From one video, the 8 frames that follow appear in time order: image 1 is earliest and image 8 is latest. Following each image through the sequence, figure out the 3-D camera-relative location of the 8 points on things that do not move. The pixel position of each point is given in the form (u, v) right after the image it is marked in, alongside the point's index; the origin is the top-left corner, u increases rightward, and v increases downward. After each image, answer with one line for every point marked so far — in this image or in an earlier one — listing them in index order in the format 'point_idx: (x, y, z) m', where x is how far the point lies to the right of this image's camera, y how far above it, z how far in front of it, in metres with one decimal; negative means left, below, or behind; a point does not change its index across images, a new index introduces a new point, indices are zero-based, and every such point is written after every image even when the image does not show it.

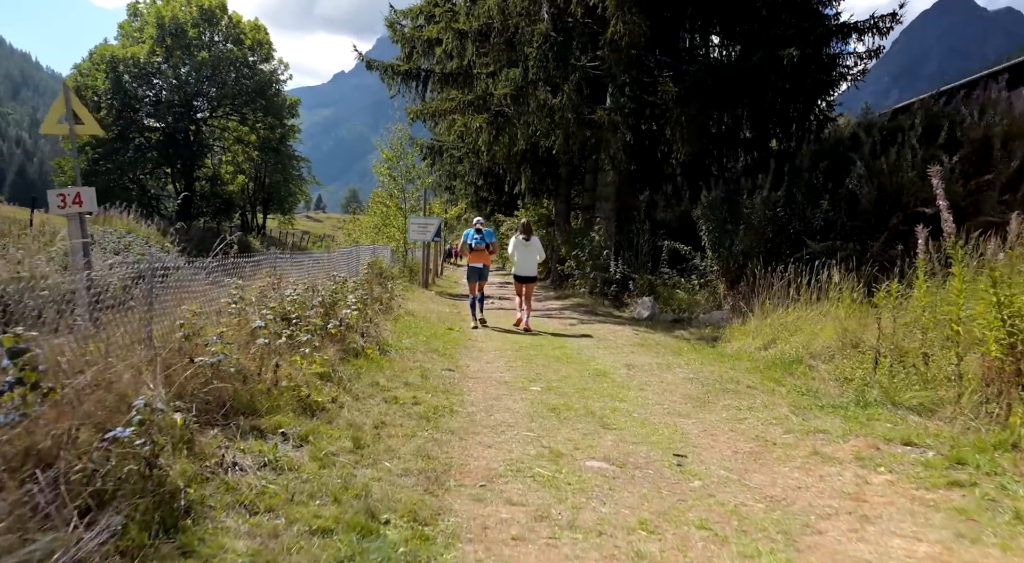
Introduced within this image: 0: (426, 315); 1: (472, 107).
0: (-1.3, -0.5, +13.1) m
1: (-0.8, +3.7, +18.3) m
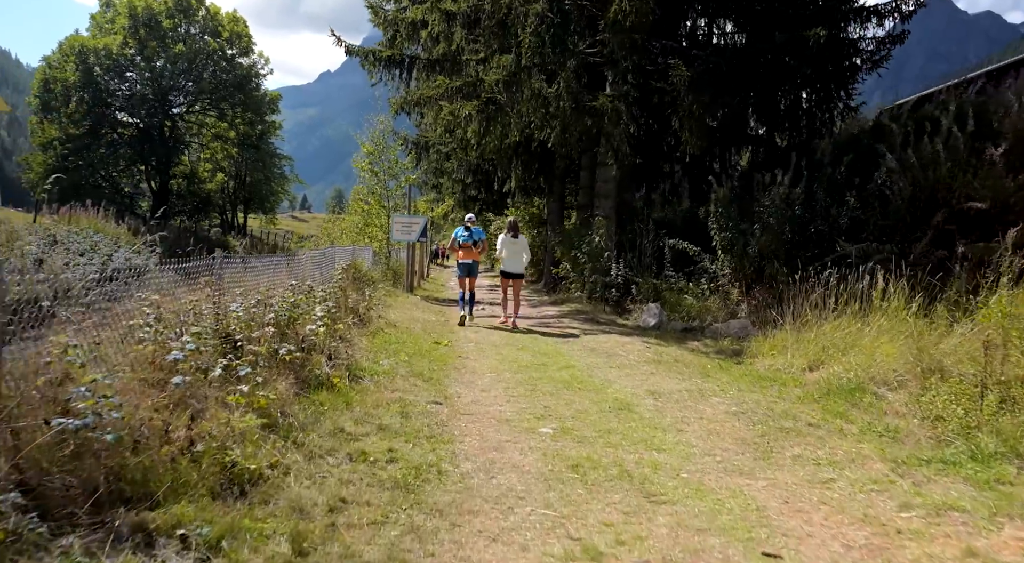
0: (-1.4, -0.6, +11.7) m
1: (-1.0, +3.6, +16.8) m
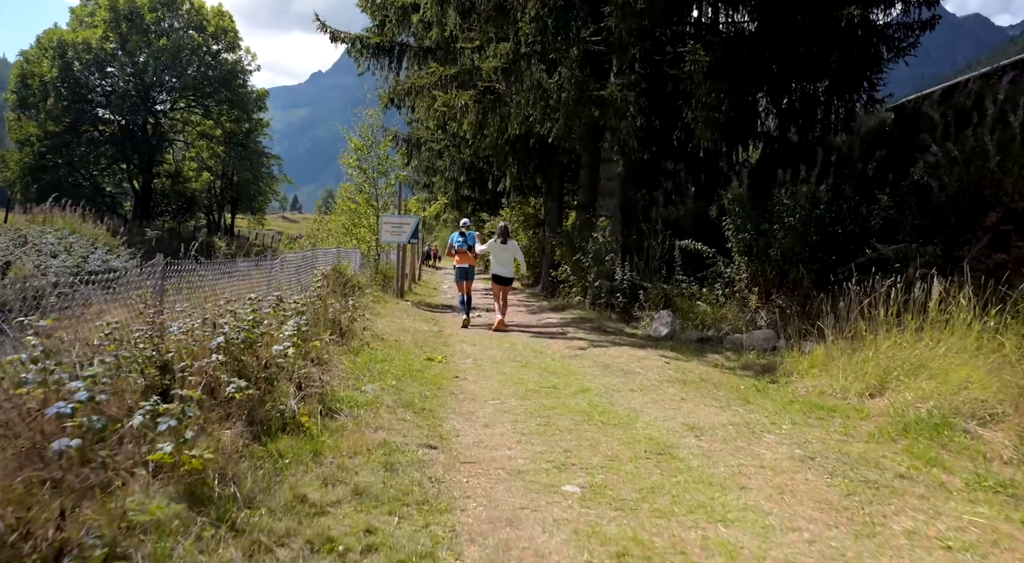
0: (-1.3, -0.7, +10.5) m
1: (-1.0, +3.5, +15.6) m
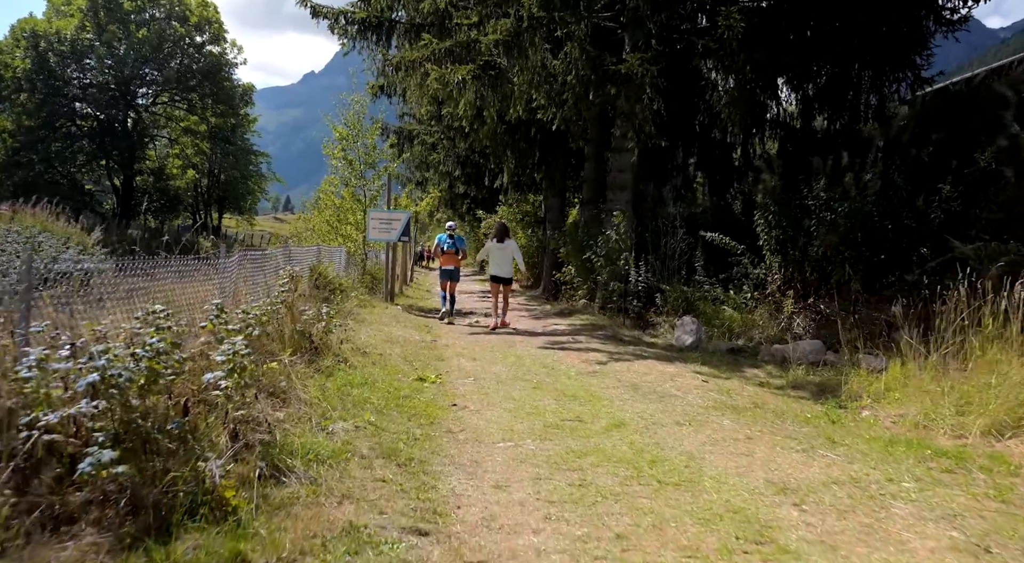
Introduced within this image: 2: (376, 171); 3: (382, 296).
0: (-1.3, -0.7, +8.9) m
1: (-1.0, +3.5, +14.1) m
2: (-2.6, +2.2, +17.2) m
3: (-2.5, -0.3, +16.7) m
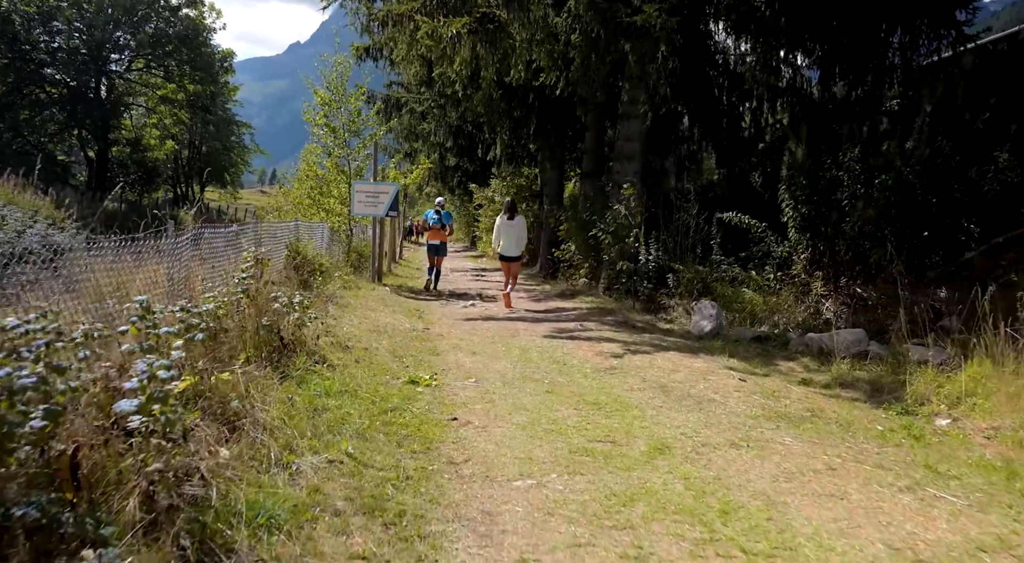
0: (-1.2, -0.5, +7.7) m
1: (-1.0, +3.8, +12.8) m
2: (-2.7, +2.6, +15.9) m
3: (-2.5, +0.1, +15.5) m
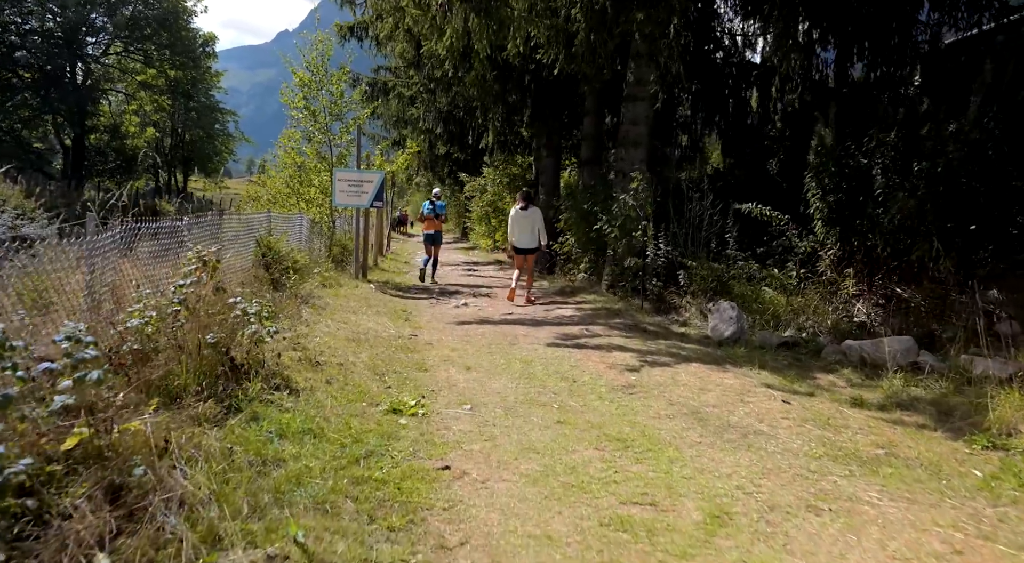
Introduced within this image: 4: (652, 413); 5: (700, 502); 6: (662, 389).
0: (-1.2, -0.5, +6.6) m
1: (-1.1, +3.8, +11.6) m
2: (-2.8, +2.6, +14.7) m
3: (-2.6, +0.2, +14.4) m
4: (+0.9, -0.8, +5.4) m
5: (+0.8, -0.9, +3.7) m
6: (+1.1, -0.8, +6.1) m
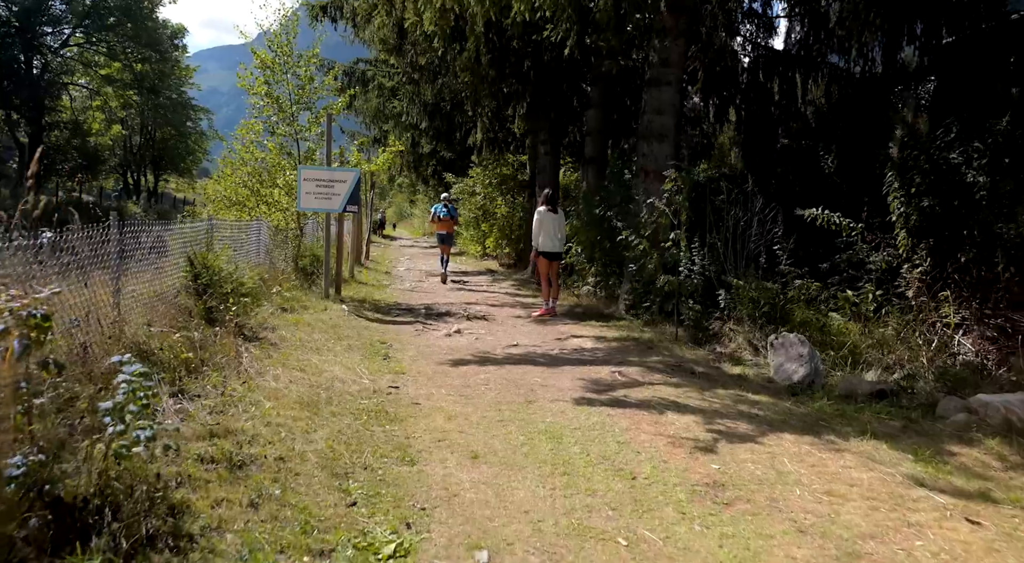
0: (-1.1, -0.8, +4.4) m
1: (-1.0, +3.6, +9.5) m
2: (-2.8, +2.4, +12.5) m
3: (-2.6, -0.1, +12.2) m
4: (+1.0, -1.0, +3.2) m
5: (+0.9, -1.1, +1.6) m
6: (+1.2, -1.0, +4.0) m
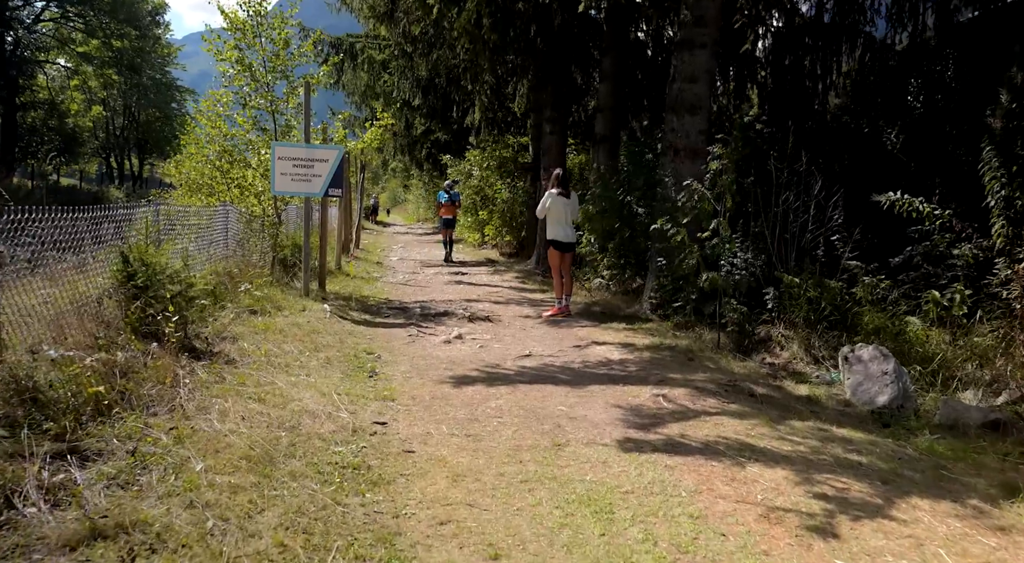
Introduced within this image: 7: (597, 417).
0: (-1.0, -0.8, +3.0) m
1: (-0.9, +3.6, +7.9) m
2: (-2.7, +2.5, +11.0) m
3: (-2.5, 0.0, +10.7) m
4: (+1.2, -1.1, +1.8) m
5: (+1.1, -1.2, +0.2) m
6: (+1.3, -1.0, +2.6) m
7: (+0.5, -0.8, +5.1) m
